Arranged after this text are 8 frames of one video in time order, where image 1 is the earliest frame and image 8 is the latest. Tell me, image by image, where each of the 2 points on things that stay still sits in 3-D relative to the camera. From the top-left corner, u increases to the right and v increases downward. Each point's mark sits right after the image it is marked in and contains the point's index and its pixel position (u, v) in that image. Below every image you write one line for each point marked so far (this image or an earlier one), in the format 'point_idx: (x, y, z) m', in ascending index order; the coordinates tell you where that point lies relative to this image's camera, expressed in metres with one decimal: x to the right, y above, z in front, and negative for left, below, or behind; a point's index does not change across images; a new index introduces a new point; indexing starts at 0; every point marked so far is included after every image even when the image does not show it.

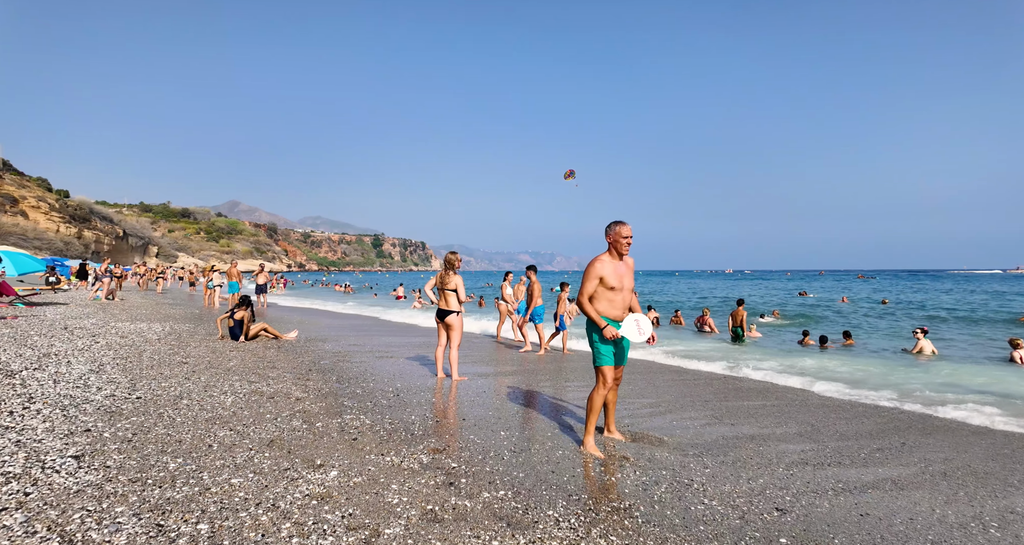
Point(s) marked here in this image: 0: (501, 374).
0: (-0.2, -1.7, +9.6) m
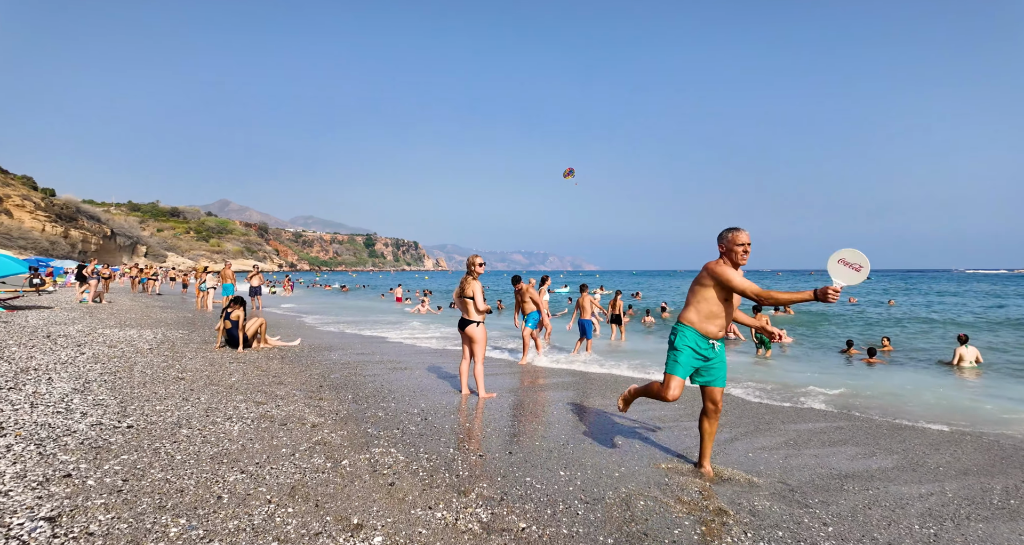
0: (+0.3, -1.8, +8.8) m
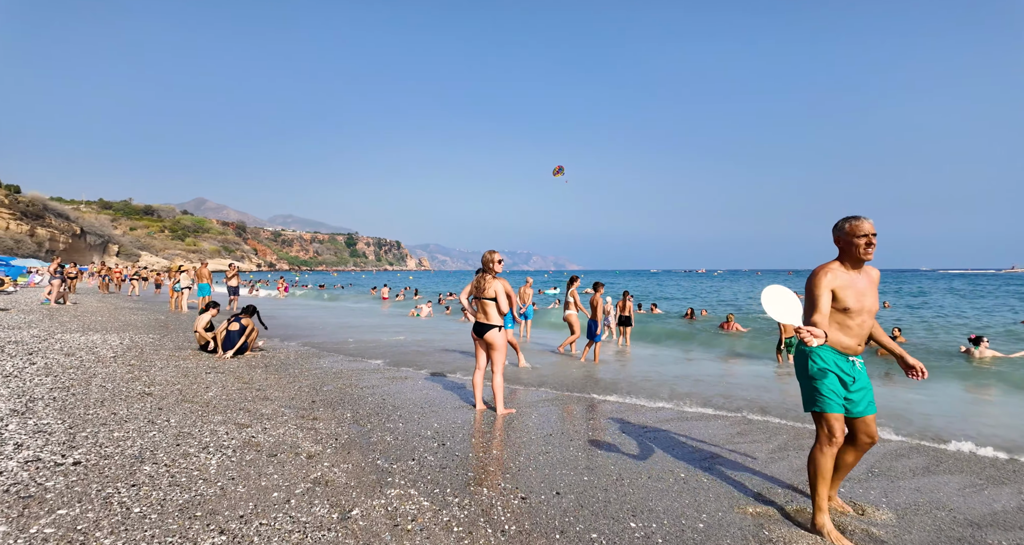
0: (+0.5, -1.8, +7.8) m
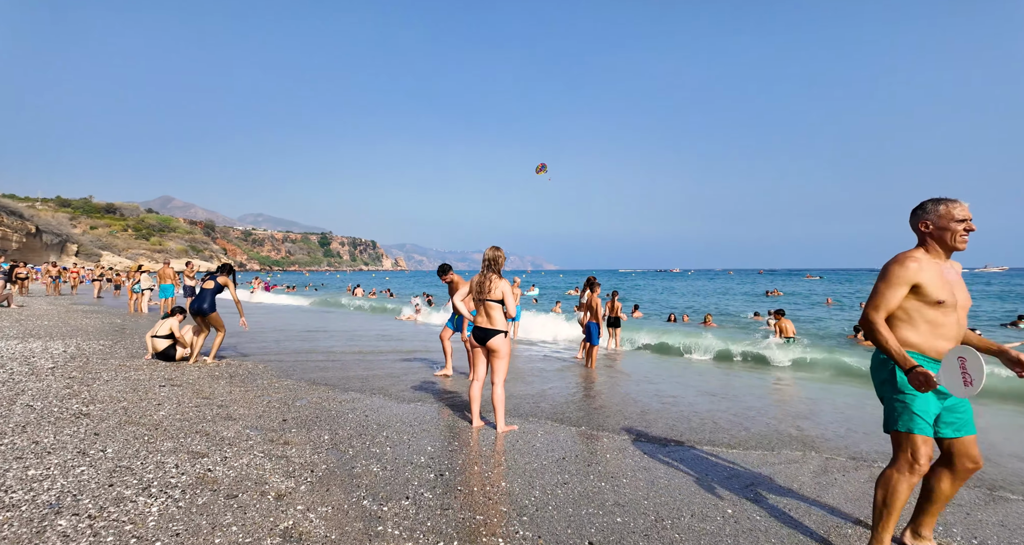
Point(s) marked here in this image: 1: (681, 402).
0: (+0.5, -1.7, +6.9) m
1: (+2.5, -1.9, +8.2) m
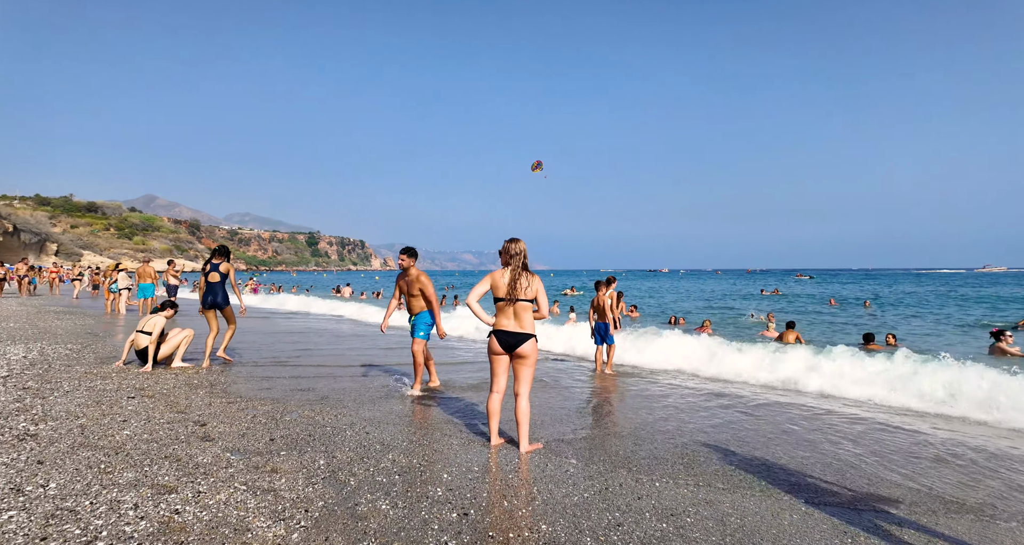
0: (+0.7, -1.7, +6.1) m
1: (+2.7, -1.8, +7.4) m
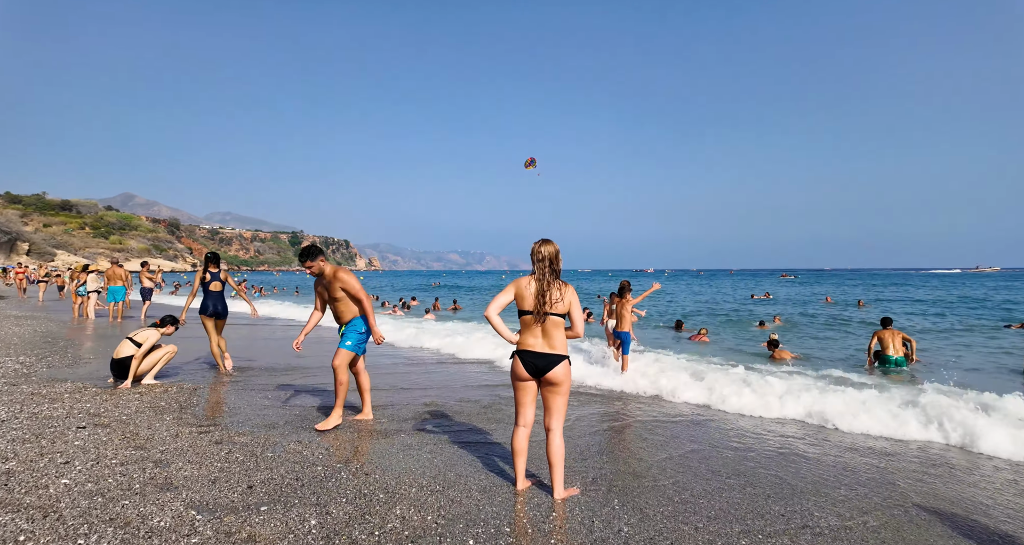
0: (+1.0, -1.8, +5.2) m
1: (+2.8, -1.9, +6.6) m
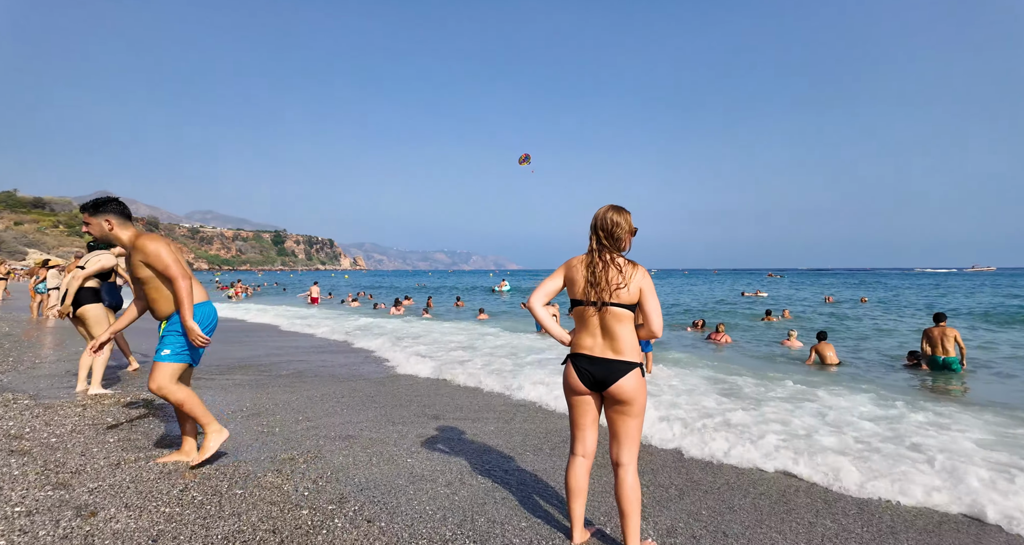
0: (+1.3, -1.6, +4.0) m
1: (+3.1, -1.7, +5.4) m
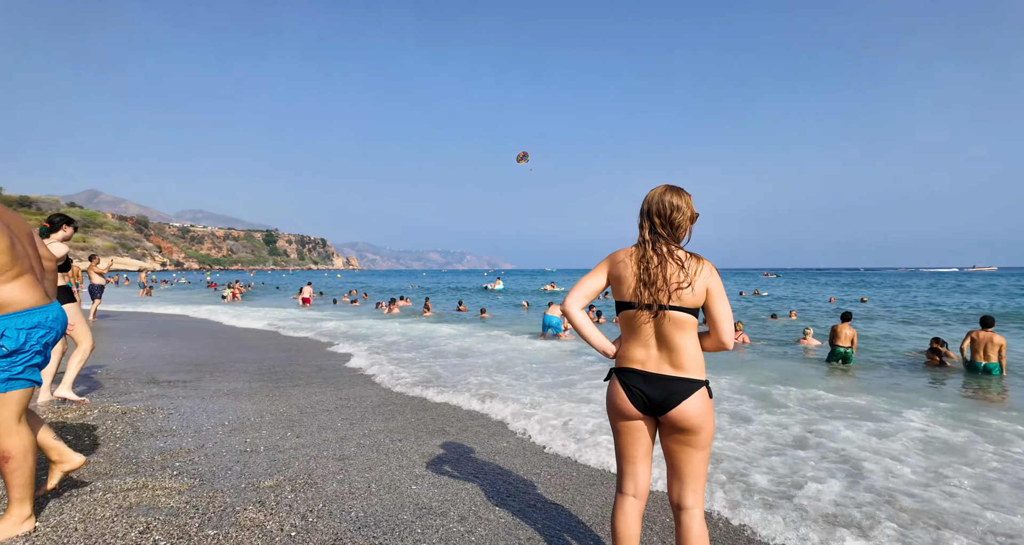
0: (+1.4, -1.6, +3.4) m
1: (+3.3, -1.7, +4.8) m
